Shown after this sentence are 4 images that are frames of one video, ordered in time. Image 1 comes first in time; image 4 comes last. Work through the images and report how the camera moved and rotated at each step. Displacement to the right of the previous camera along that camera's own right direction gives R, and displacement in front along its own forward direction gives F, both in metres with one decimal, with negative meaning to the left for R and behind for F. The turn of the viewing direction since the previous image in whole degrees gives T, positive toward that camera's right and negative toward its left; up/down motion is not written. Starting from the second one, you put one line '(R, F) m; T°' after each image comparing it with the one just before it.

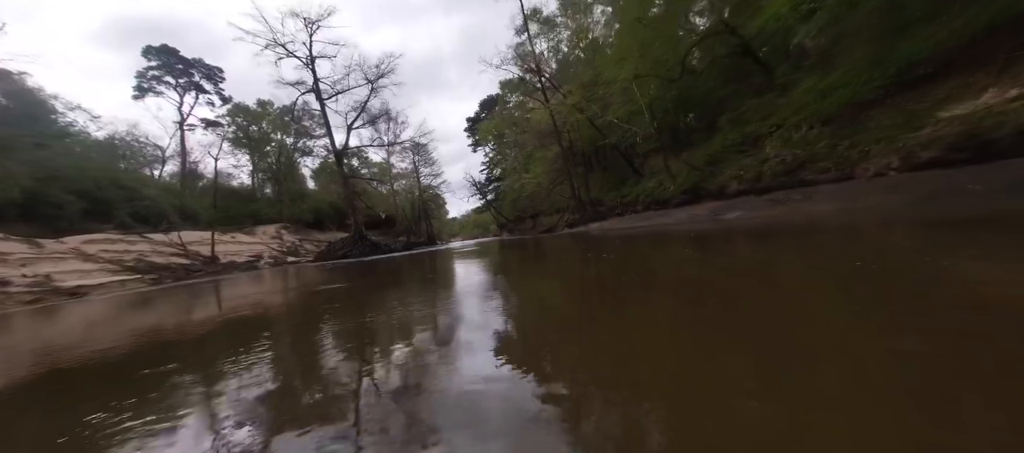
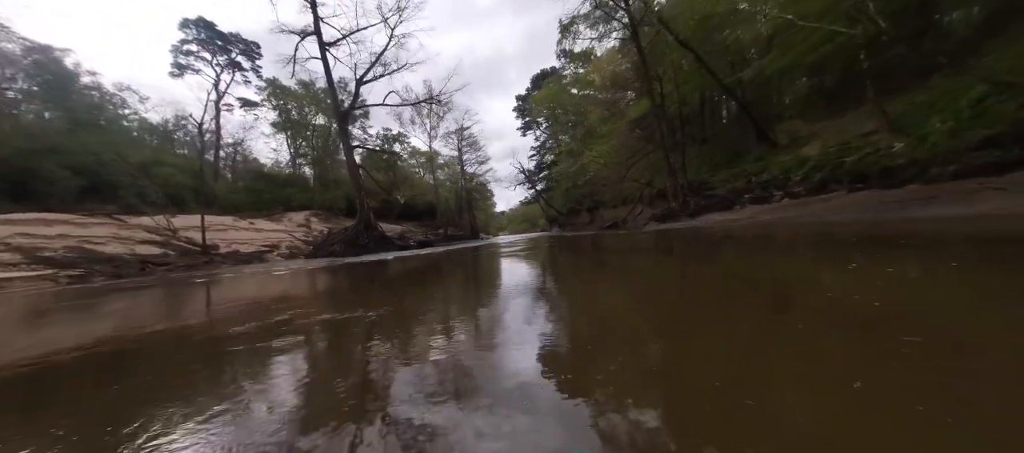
(-0.1, +1.8) m; -8°
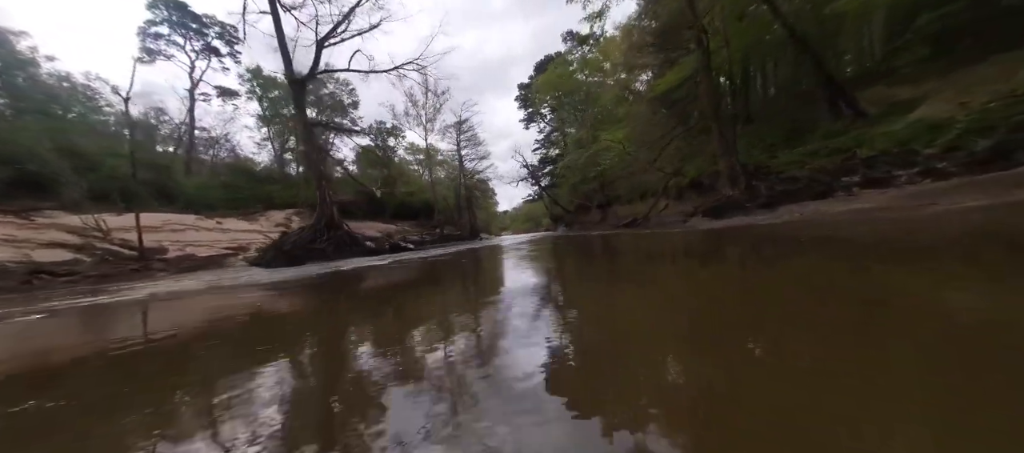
(0.0, +1.0) m; 0°
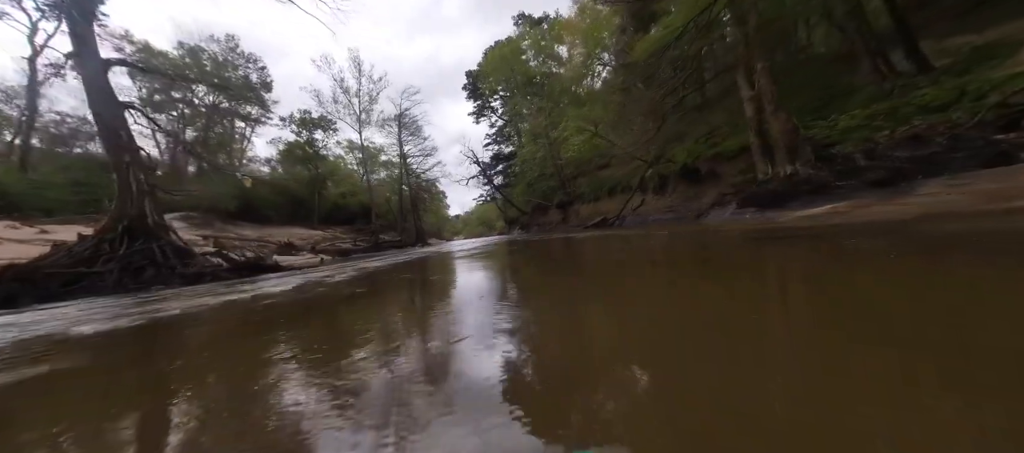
(+0.1, +1.2) m; +8°
